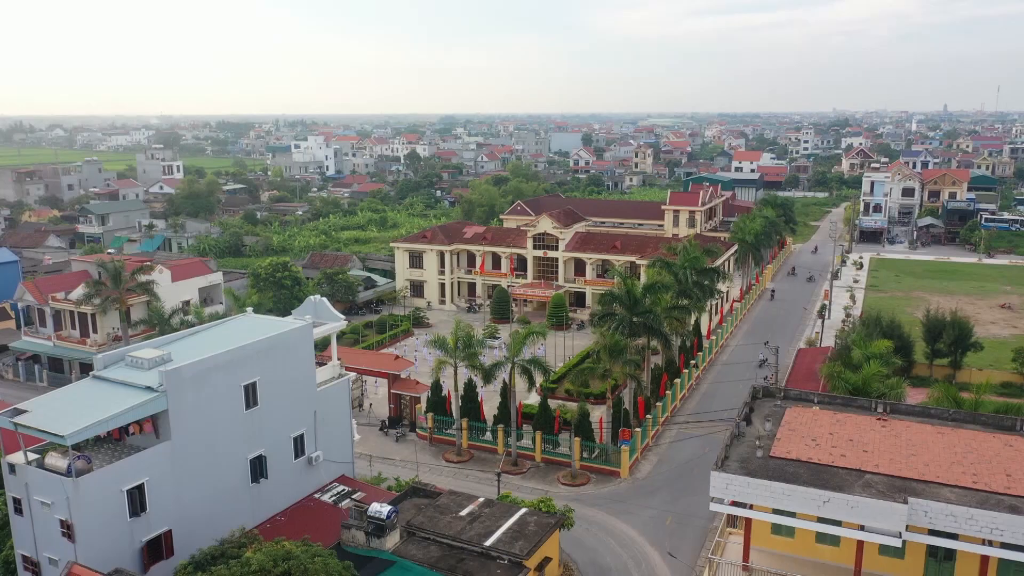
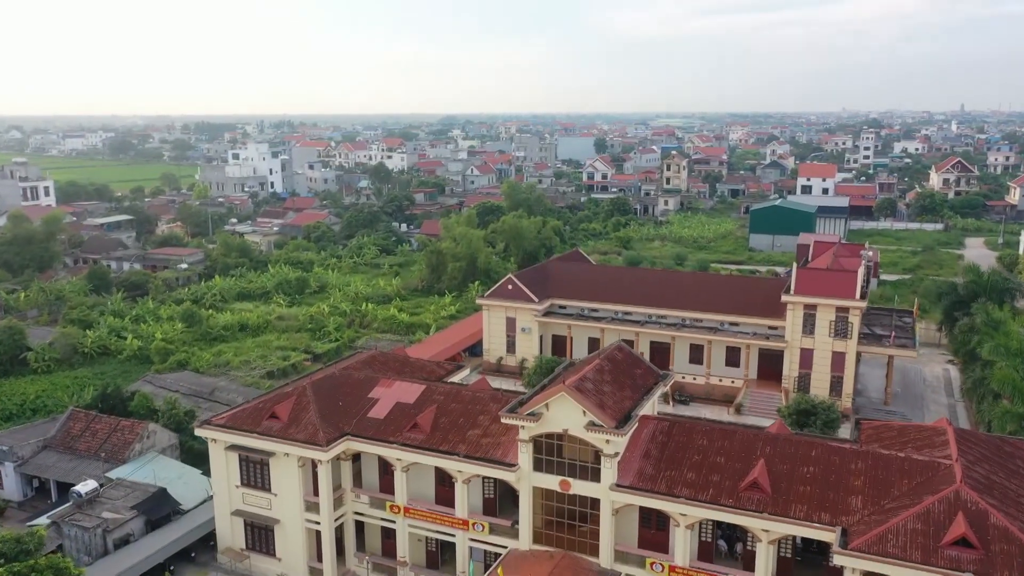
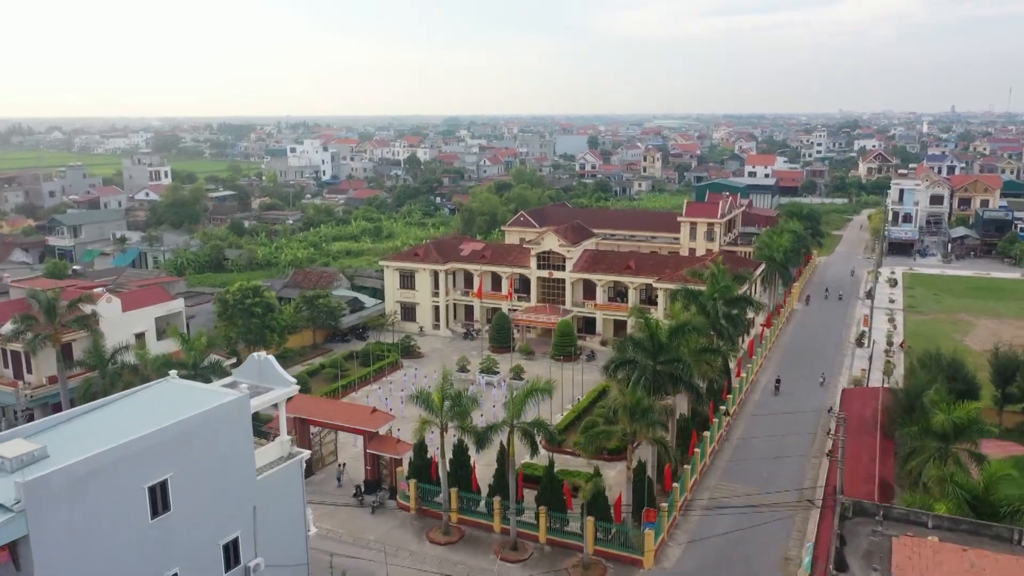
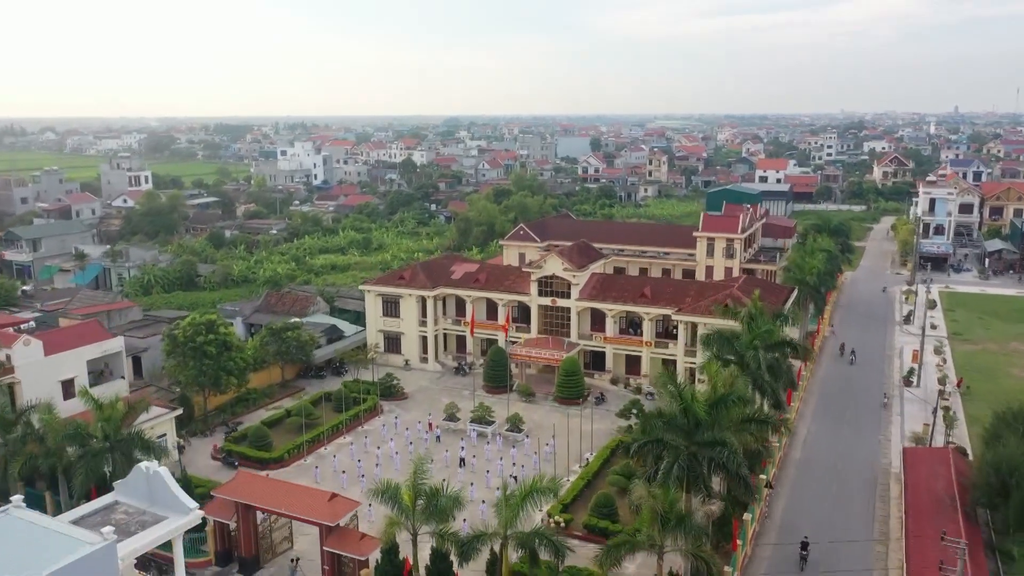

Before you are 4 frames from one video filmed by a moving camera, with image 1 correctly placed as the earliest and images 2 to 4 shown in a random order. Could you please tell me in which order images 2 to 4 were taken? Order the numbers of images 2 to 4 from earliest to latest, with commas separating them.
3, 4, 2
